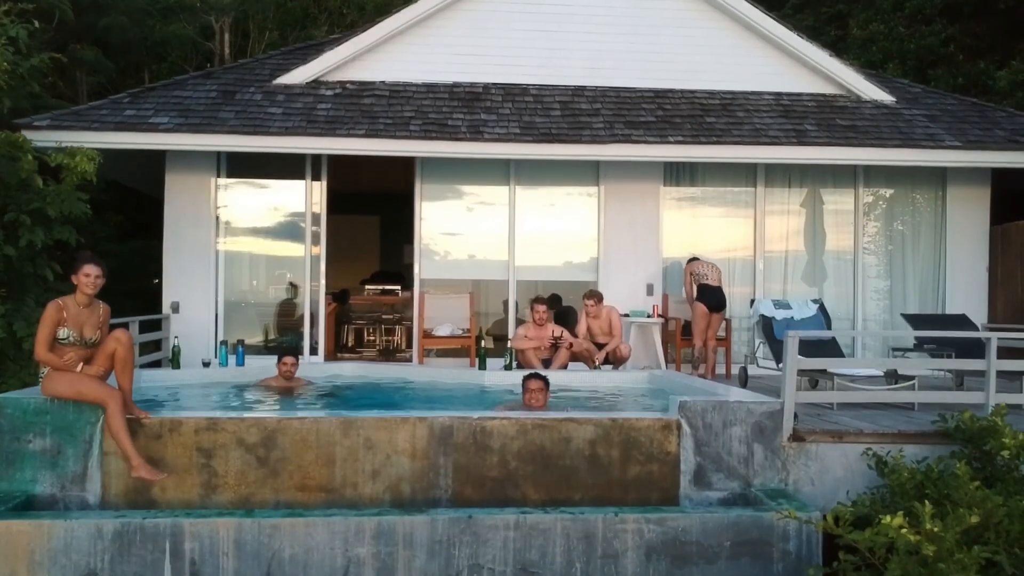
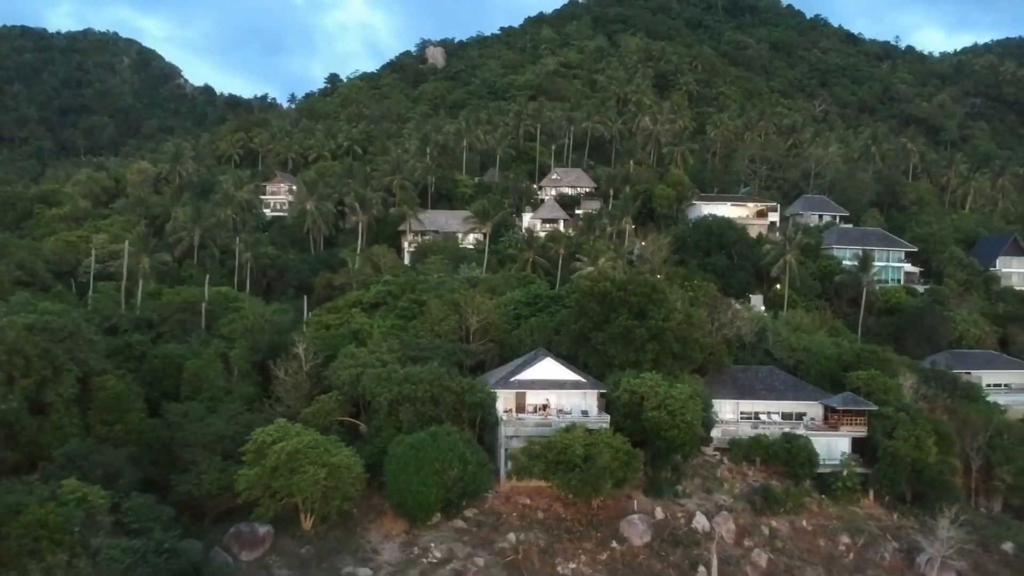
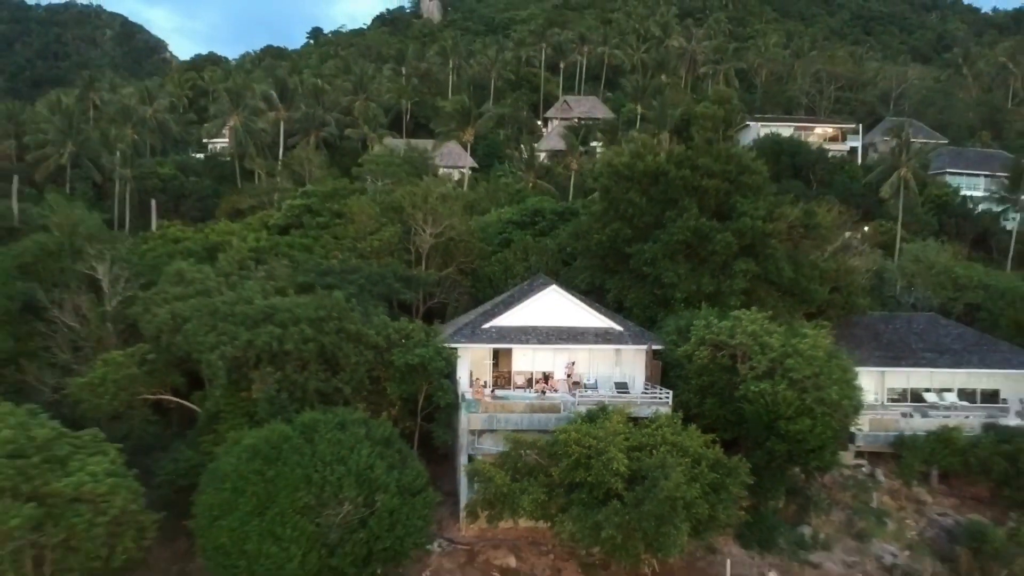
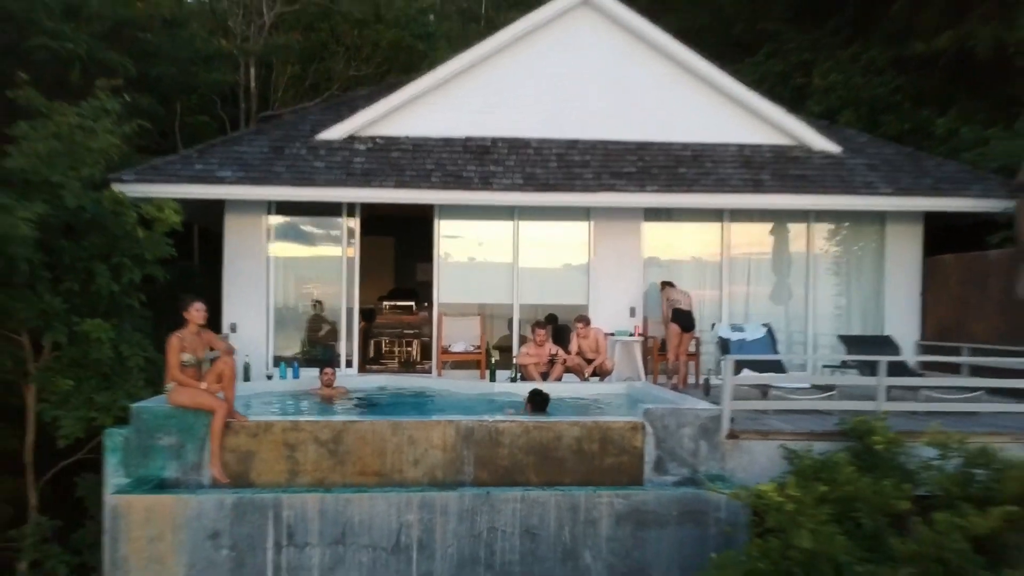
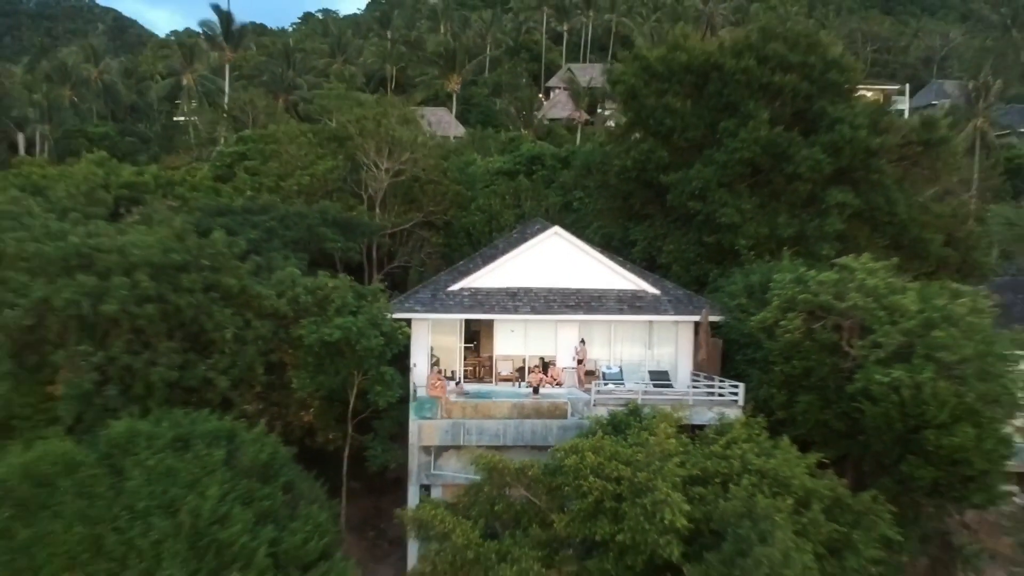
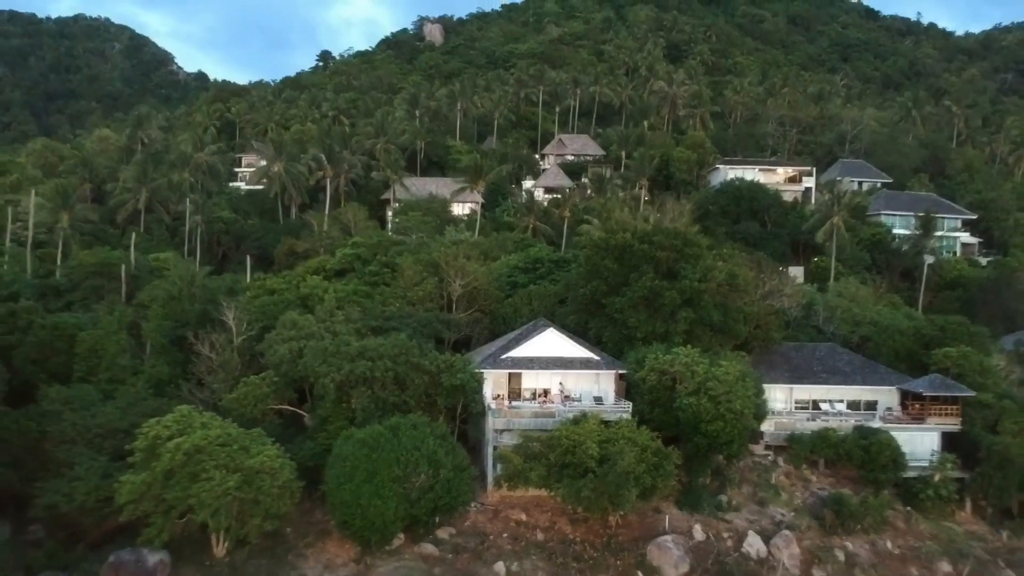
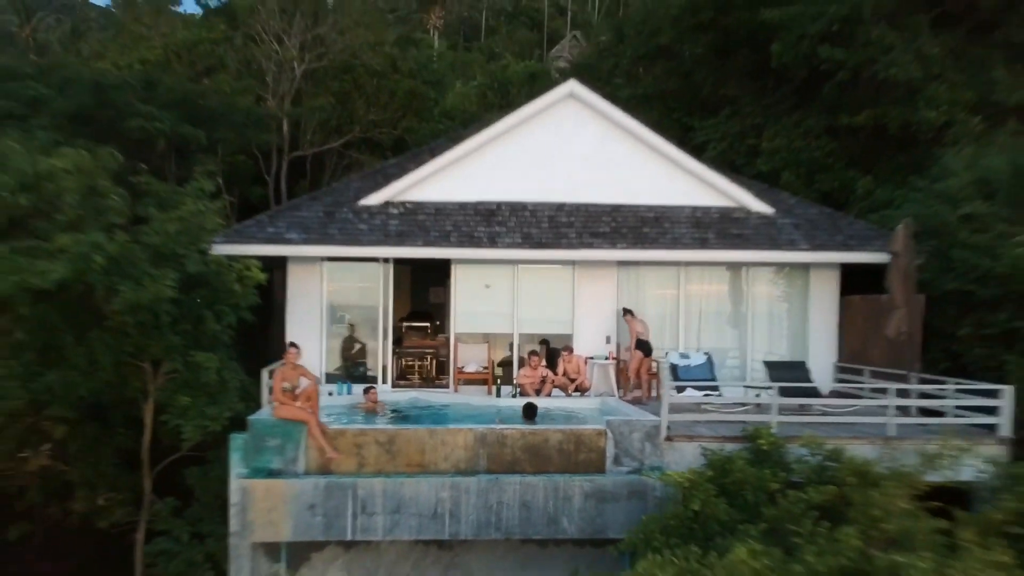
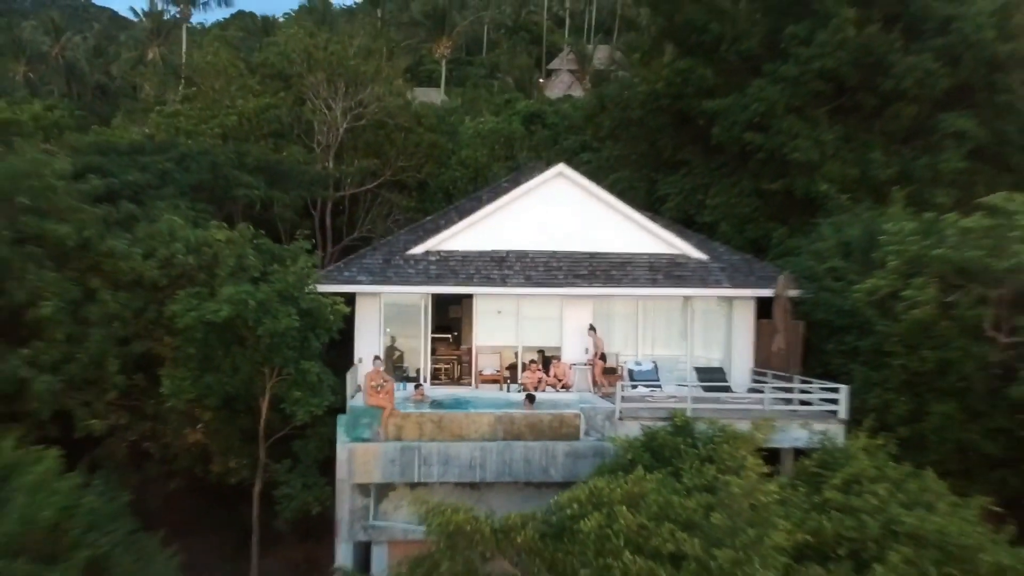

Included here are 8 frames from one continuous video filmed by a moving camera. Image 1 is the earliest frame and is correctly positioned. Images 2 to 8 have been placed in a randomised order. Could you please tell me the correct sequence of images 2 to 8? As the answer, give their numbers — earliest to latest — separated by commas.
4, 7, 8, 5, 3, 6, 2
